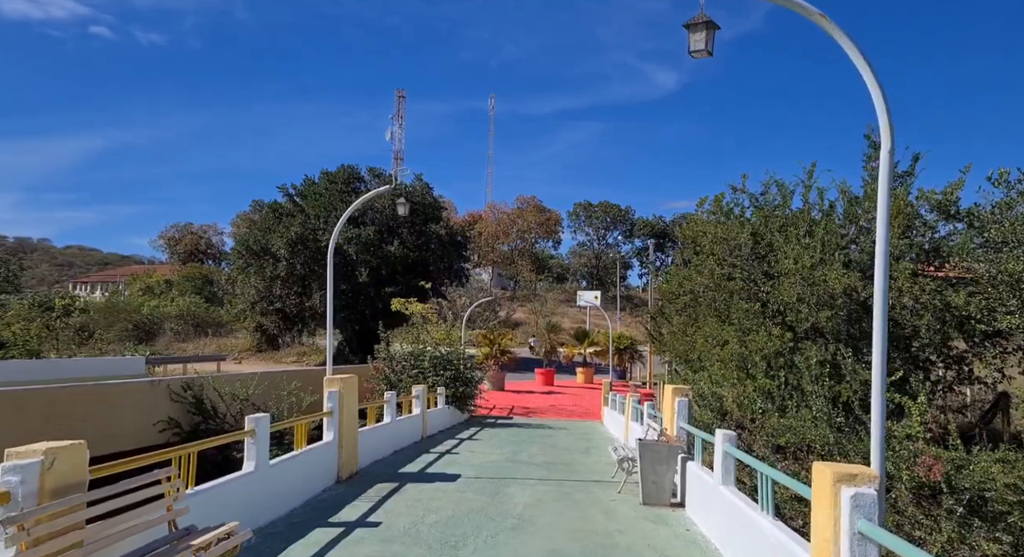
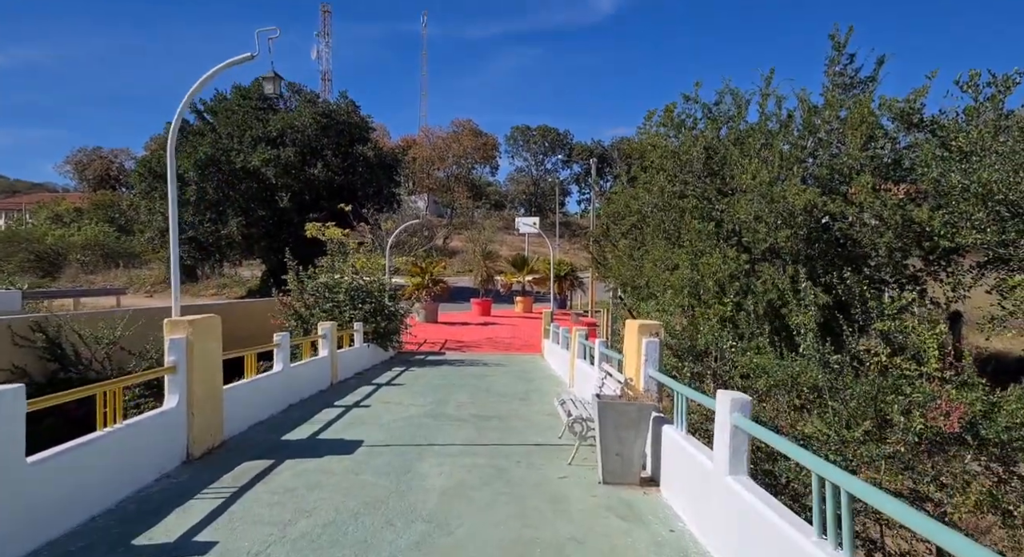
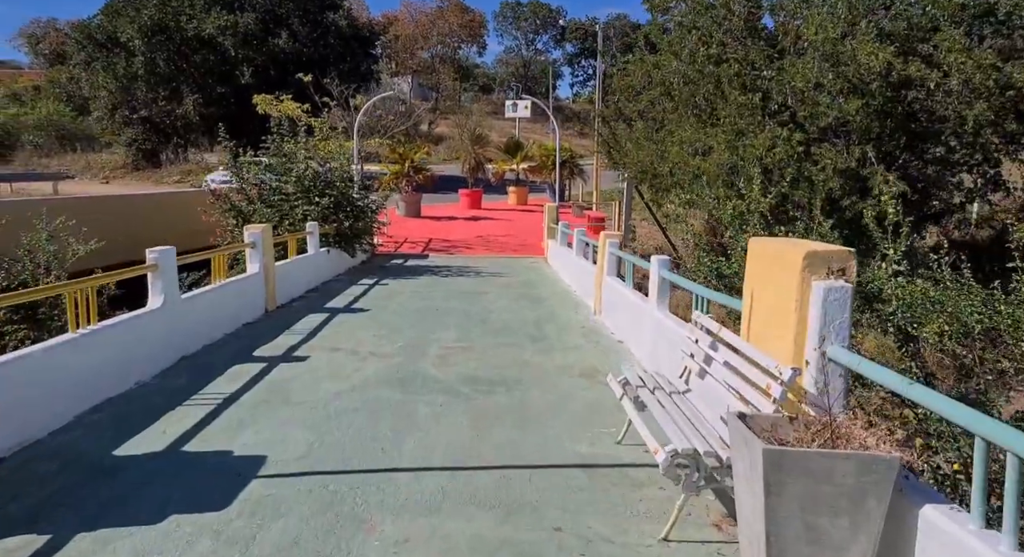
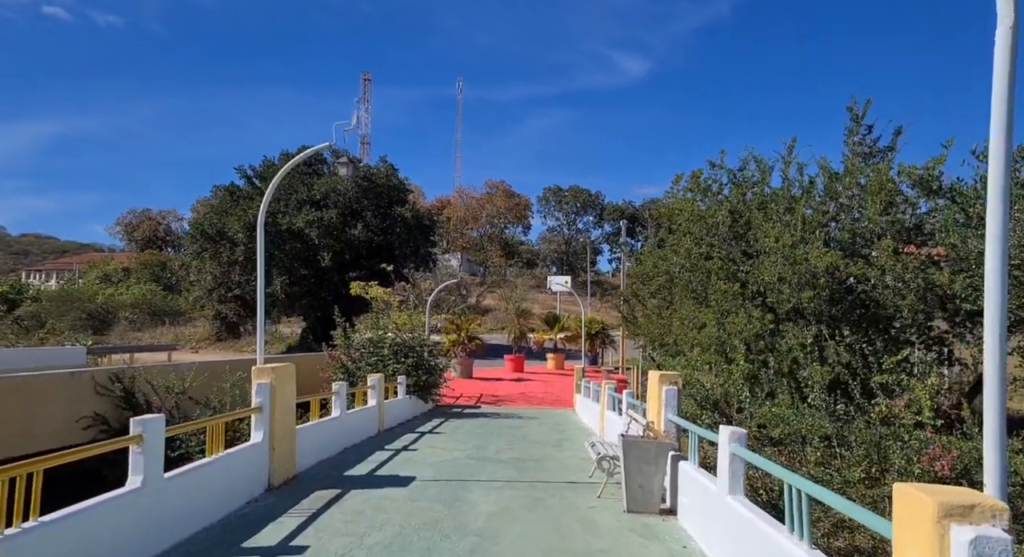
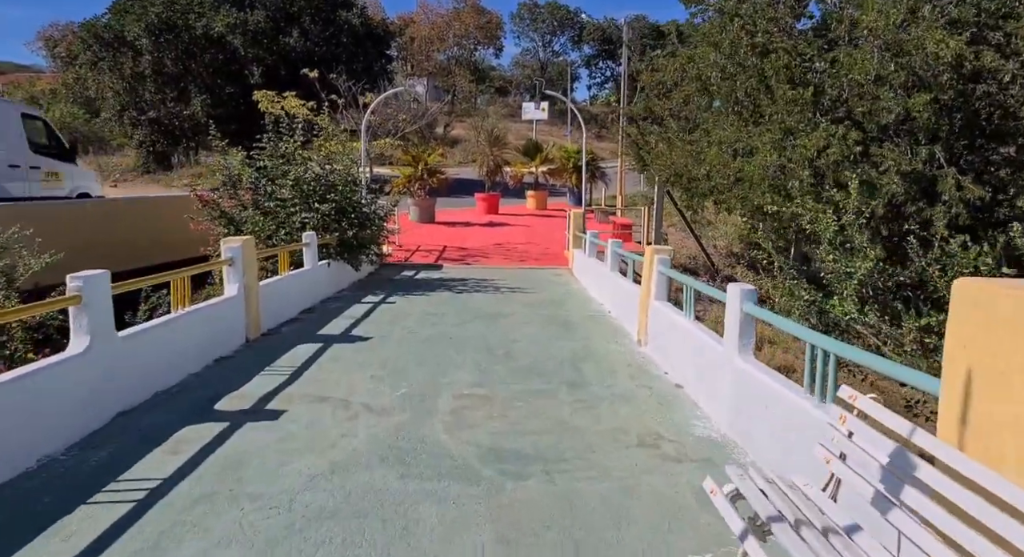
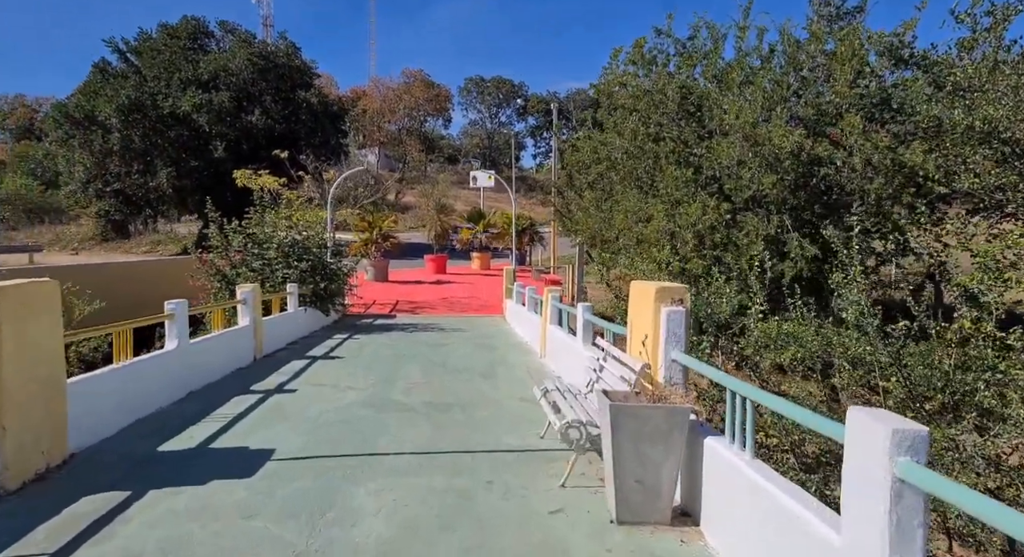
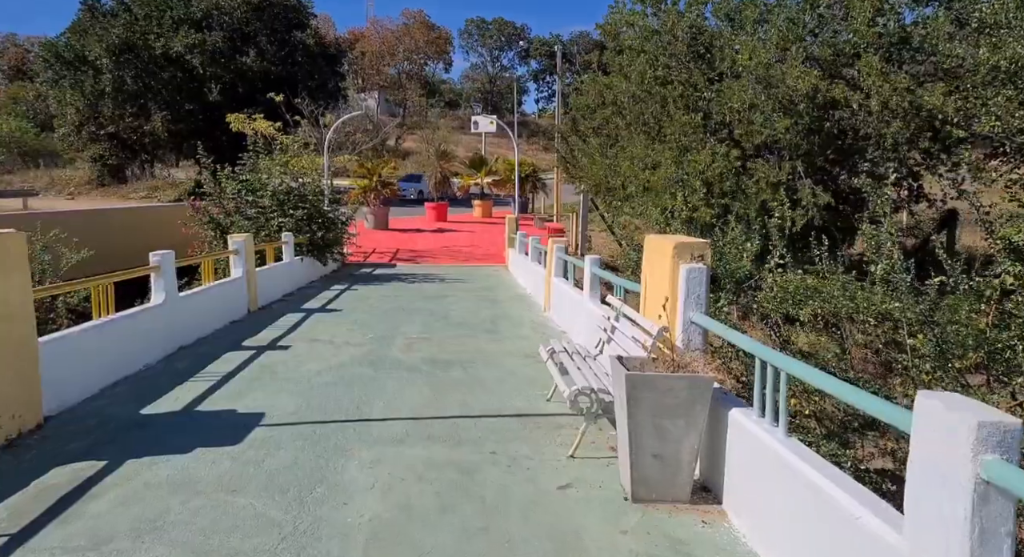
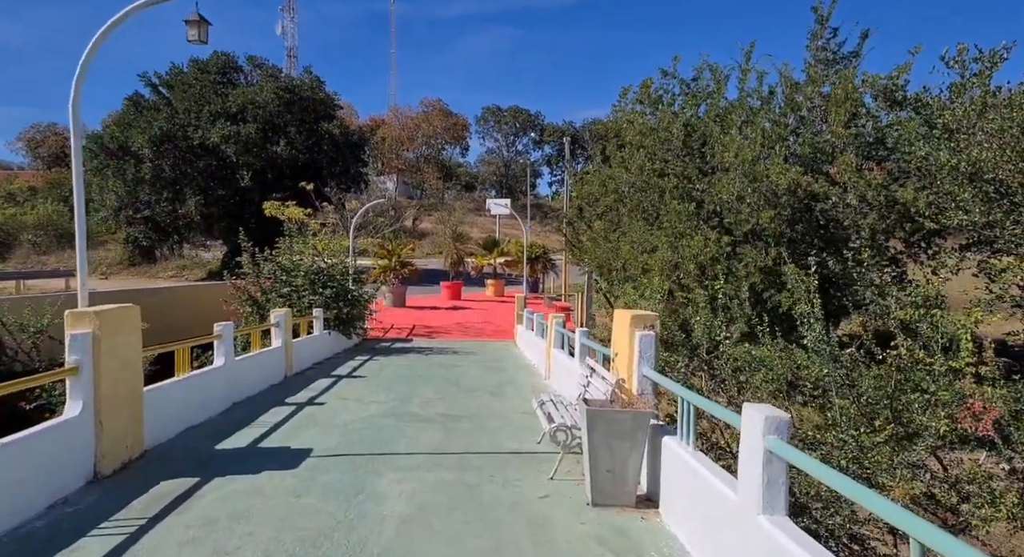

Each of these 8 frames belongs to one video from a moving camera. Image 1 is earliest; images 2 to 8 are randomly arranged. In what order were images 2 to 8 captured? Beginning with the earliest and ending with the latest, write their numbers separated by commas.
4, 2, 8, 6, 7, 3, 5
